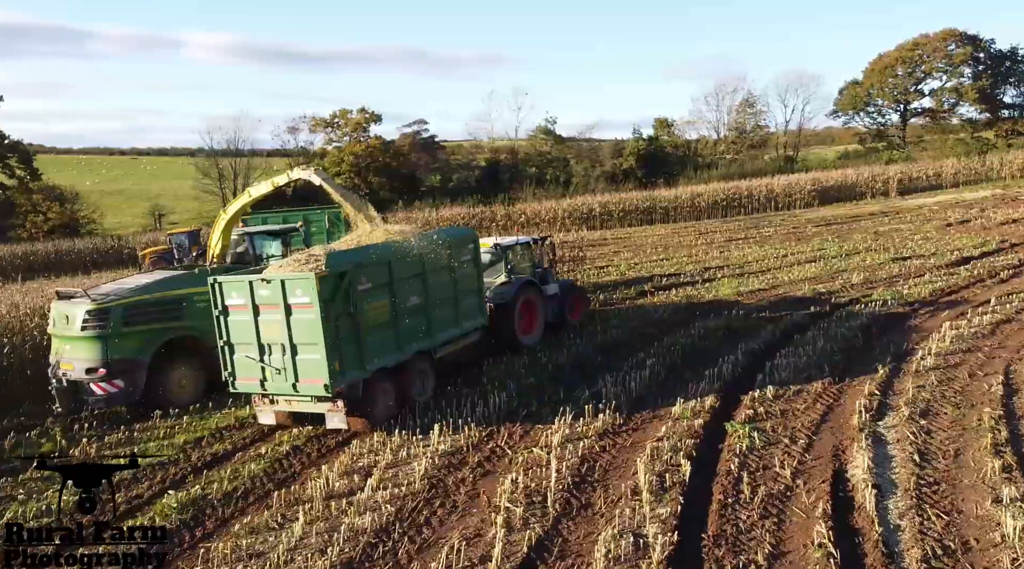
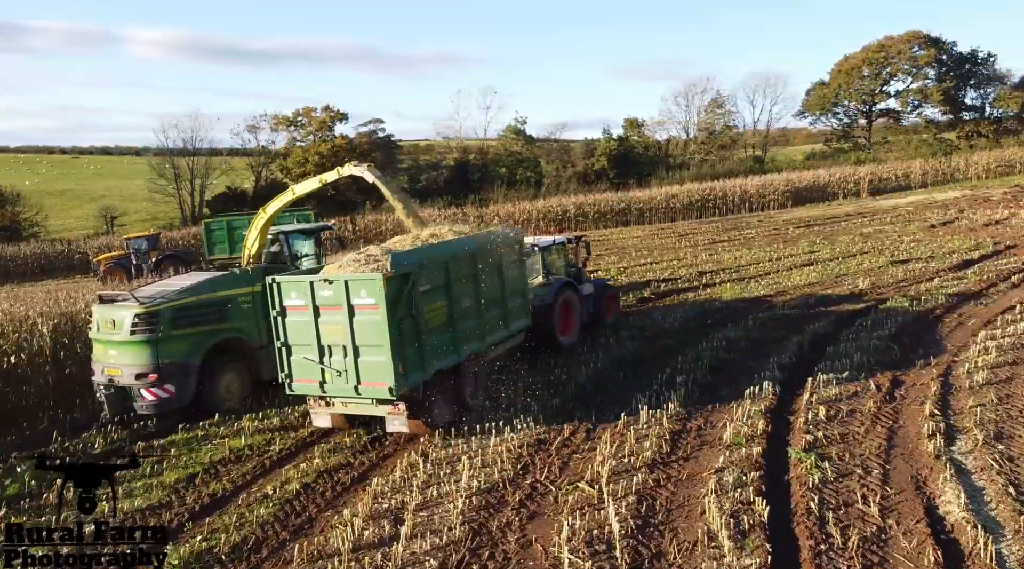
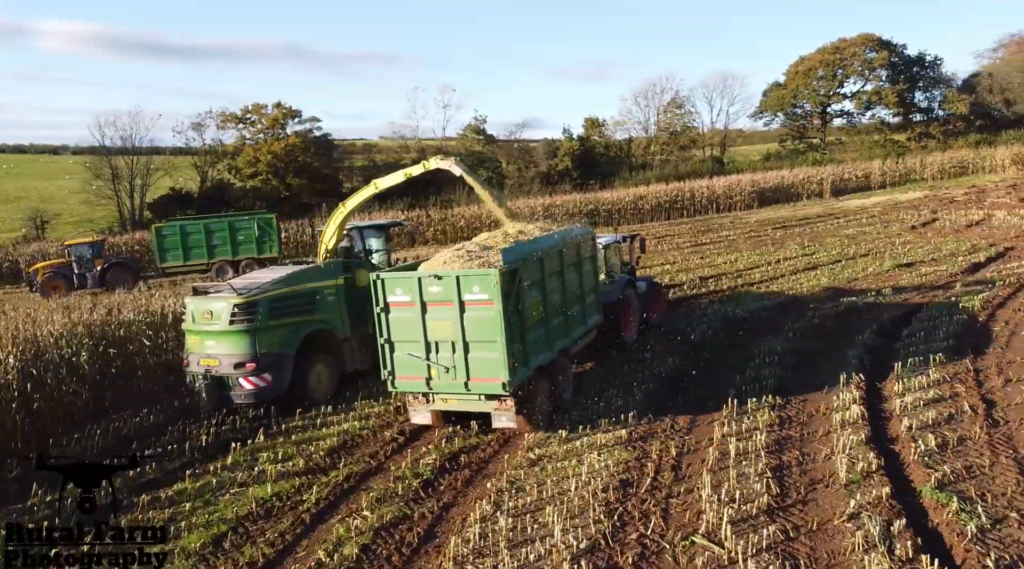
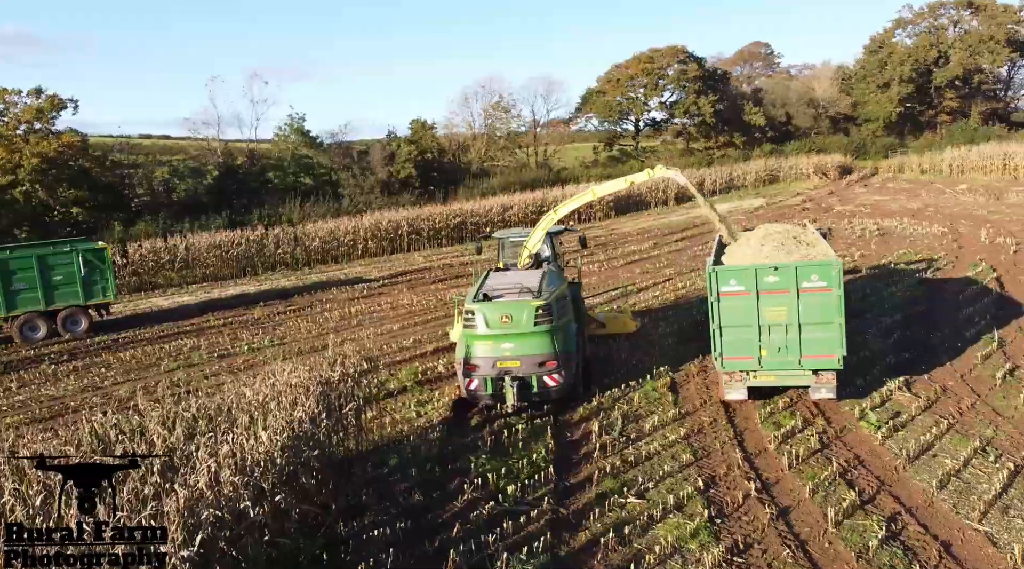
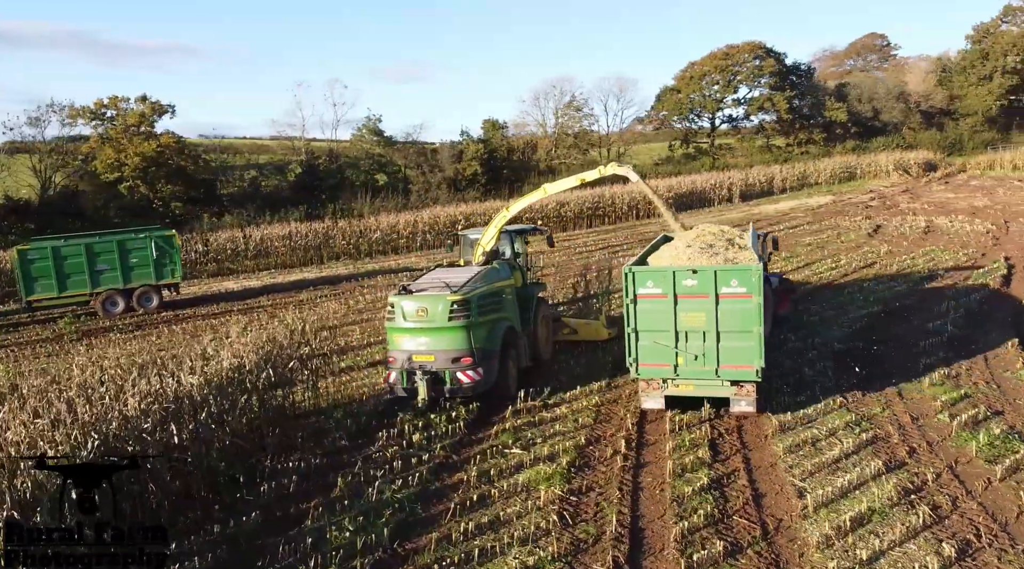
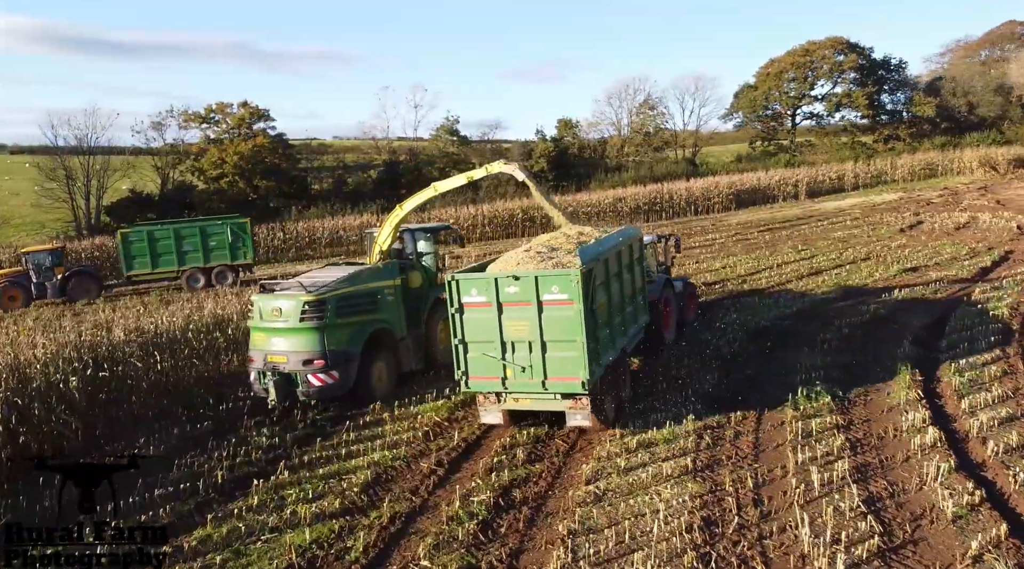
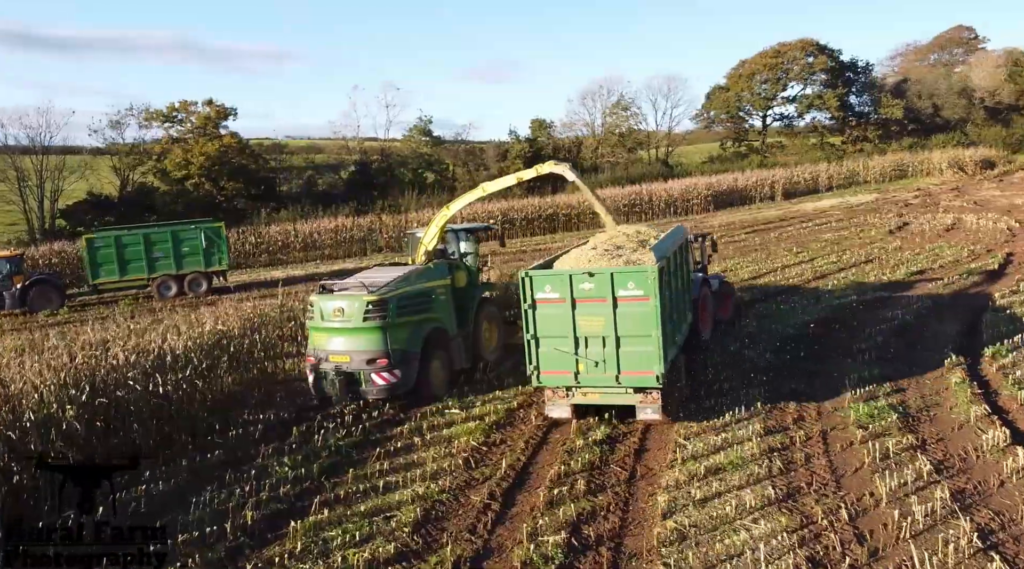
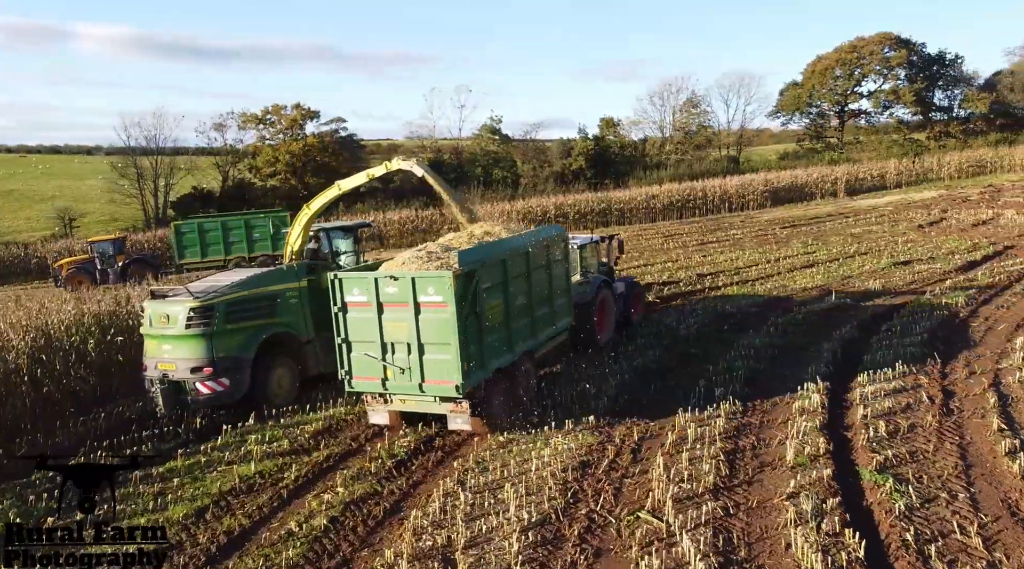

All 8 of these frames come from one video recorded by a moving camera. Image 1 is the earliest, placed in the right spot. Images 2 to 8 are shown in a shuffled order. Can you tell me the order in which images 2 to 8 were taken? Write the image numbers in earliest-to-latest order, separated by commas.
2, 8, 3, 6, 7, 5, 4
